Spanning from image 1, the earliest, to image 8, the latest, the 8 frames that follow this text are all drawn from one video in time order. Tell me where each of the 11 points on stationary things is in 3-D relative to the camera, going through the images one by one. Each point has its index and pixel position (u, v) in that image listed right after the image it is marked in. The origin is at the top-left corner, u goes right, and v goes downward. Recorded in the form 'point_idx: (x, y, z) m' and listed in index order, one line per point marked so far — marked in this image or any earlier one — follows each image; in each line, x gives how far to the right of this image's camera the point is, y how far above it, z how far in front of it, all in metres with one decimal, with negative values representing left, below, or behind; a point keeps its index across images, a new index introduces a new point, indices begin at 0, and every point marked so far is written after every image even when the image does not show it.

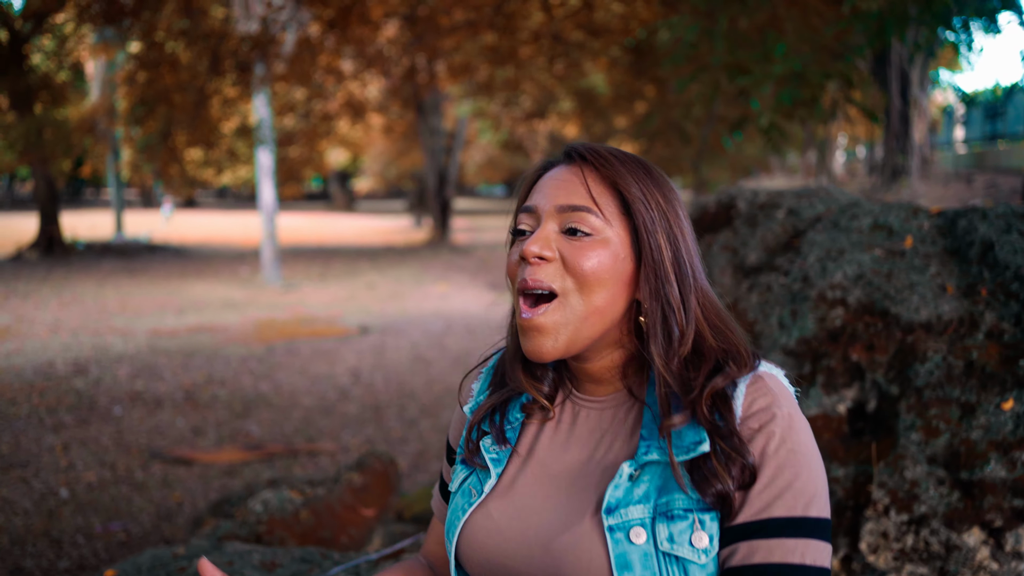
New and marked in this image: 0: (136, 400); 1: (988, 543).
0: (-3.4, -1.0, +7.1) m
1: (+1.0, -0.5, +1.6) m
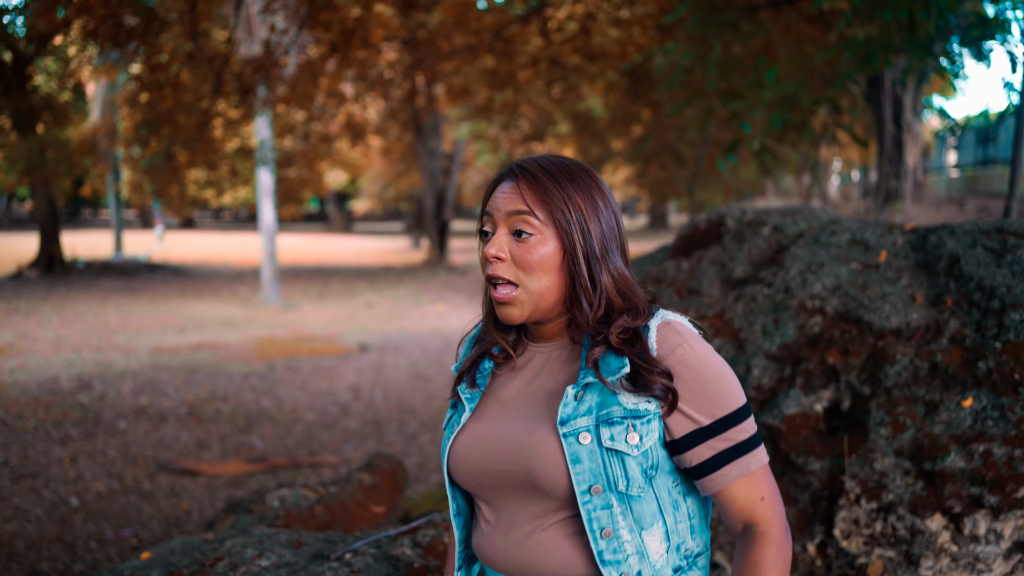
0: (-3.4, -1.2, +7.3) m
1: (+1.0, -0.5, +1.7) m
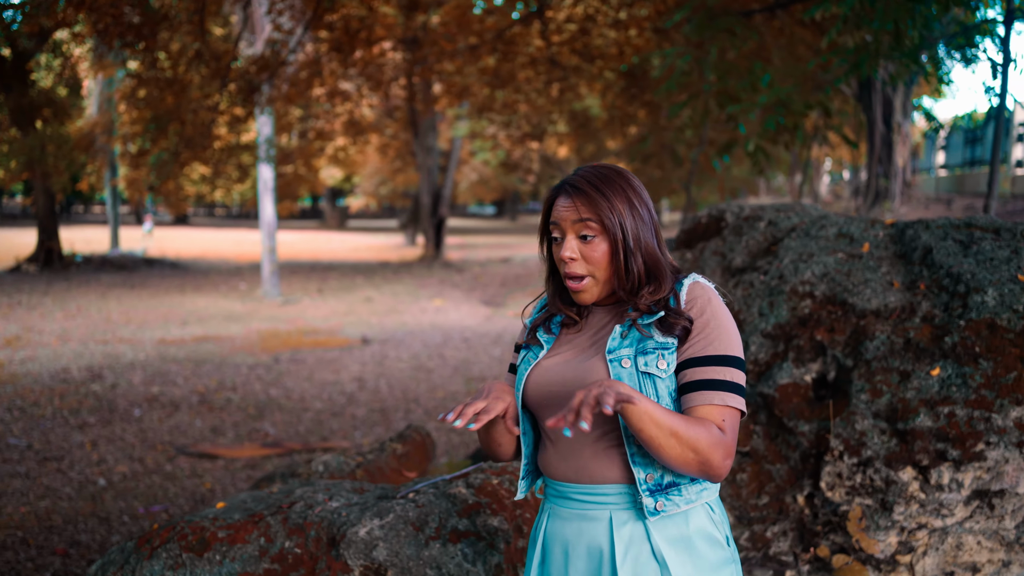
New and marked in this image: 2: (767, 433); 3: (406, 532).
0: (-3.4, -1.1, +7.5) m
1: (+1.1, -0.5, +2.0) m
2: (+0.8, -0.4, +2.4) m
3: (-0.2, -0.5, +1.8) m
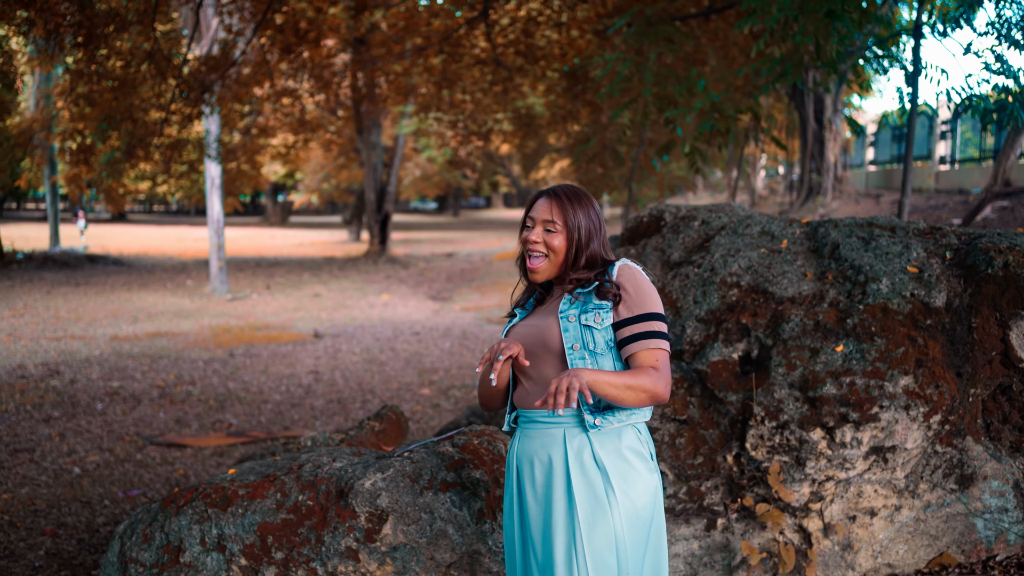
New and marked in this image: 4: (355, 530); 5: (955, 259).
0: (-3.8, -1.1, +7.6) m
1: (+1.0, -0.5, +2.5) m
2: (+0.7, -0.4, +2.8) m
3: (-0.3, -0.5, +2.1) m
4: (-0.4, -0.6, +2.1) m
5: (+1.5, +0.1, +2.7) m
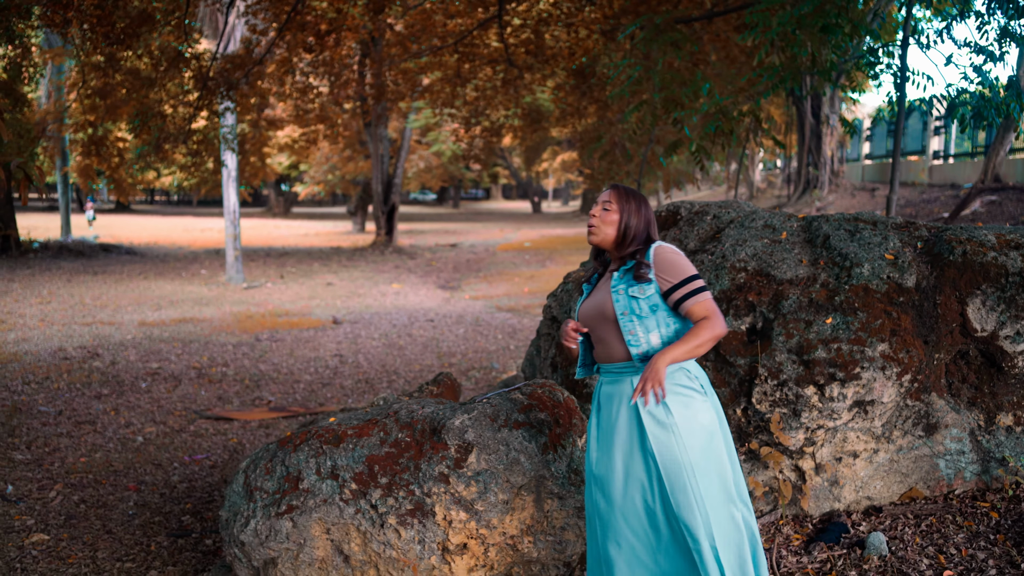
0: (-3.7, -0.9, +8.2) m
1: (+1.2, -0.4, +3.0) m
2: (+0.9, -0.3, +3.3) m
3: (-0.1, -0.5, +2.6) m
4: (-0.2, -0.6, +2.6) m
5: (+1.7, +0.2, +3.2) m
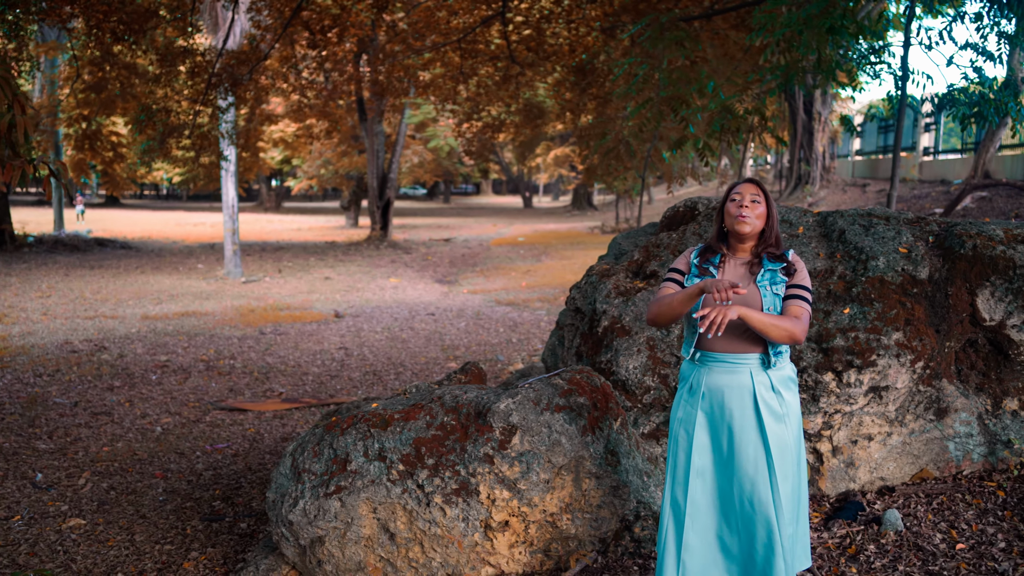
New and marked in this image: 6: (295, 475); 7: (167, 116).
0: (-3.6, -0.8, +8.2) m
1: (+1.3, -0.4, +3.2) m
2: (+1.0, -0.3, +3.5) m
3: (+0.1, -0.4, +2.8) m
4: (-0.1, -0.5, +2.8) m
5: (+1.8, +0.2, +3.4) m
6: (-0.8, -0.7, +3.0) m
7: (-4.1, +2.0, +9.4) m
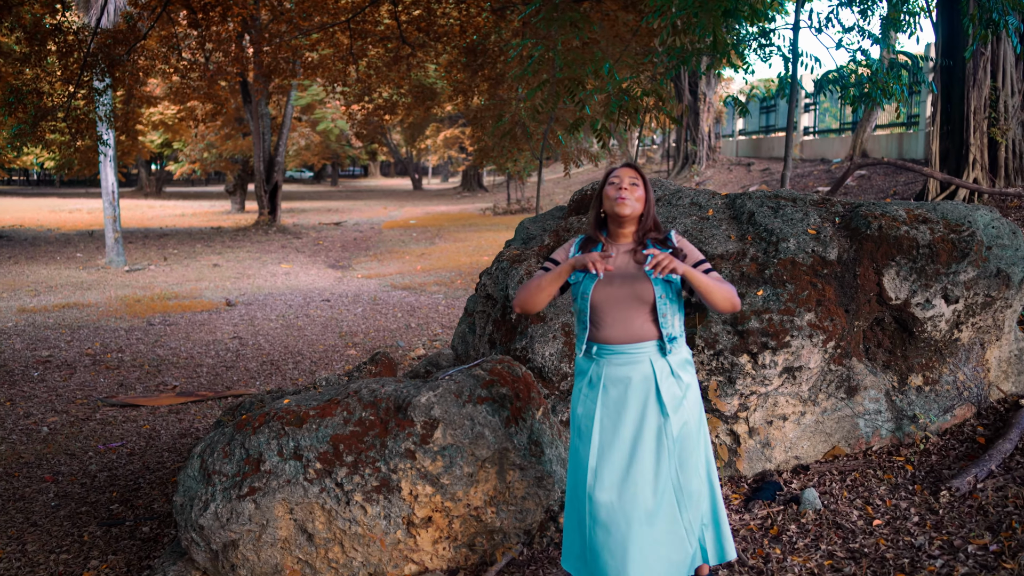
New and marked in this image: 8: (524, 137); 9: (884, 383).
0: (-4.5, -0.8, +7.6) m
1: (+1.0, -0.3, +3.2) m
2: (+0.6, -0.2, +3.5) m
3: (-0.2, -0.4, +2.7) m
4: (-0.3, -0.5, +2.6) m
5: (+1.5, +0.3, +3.5) m
6: (-1.1, -0.7, +2.7) m
7: (-5.2, +2.1, +8.6) m
8: (+0.2, +2.7, +13.9) m
9: (+1.6, -0.4, +3.4) m
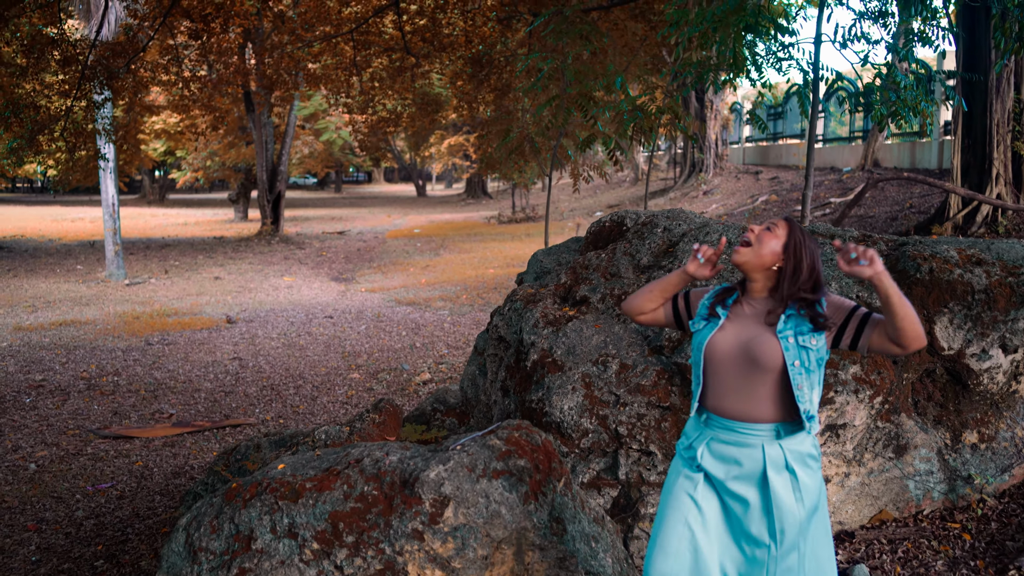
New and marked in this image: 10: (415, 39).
0: (-4.4, -1.0, +7.4) m
1: (+1.0, -0.5, +2.9) m
2: (+0.7, -0.4, +3.2) m
3: (-0.2, -0.6, +2.4) m
4: (-0.3, -0.7, +2.3) m
5: (+1.5, +0.1, +3.2) m
6: (-1.0, -0.9, +2.5) m
7: (-5.1, +1.9, +8.4) m
8: (+0.3, +2.4, +13.6) m
9: (+1.6, -0.6, +3.1) m
10: (-1.3, +3.8, +11.8) m
